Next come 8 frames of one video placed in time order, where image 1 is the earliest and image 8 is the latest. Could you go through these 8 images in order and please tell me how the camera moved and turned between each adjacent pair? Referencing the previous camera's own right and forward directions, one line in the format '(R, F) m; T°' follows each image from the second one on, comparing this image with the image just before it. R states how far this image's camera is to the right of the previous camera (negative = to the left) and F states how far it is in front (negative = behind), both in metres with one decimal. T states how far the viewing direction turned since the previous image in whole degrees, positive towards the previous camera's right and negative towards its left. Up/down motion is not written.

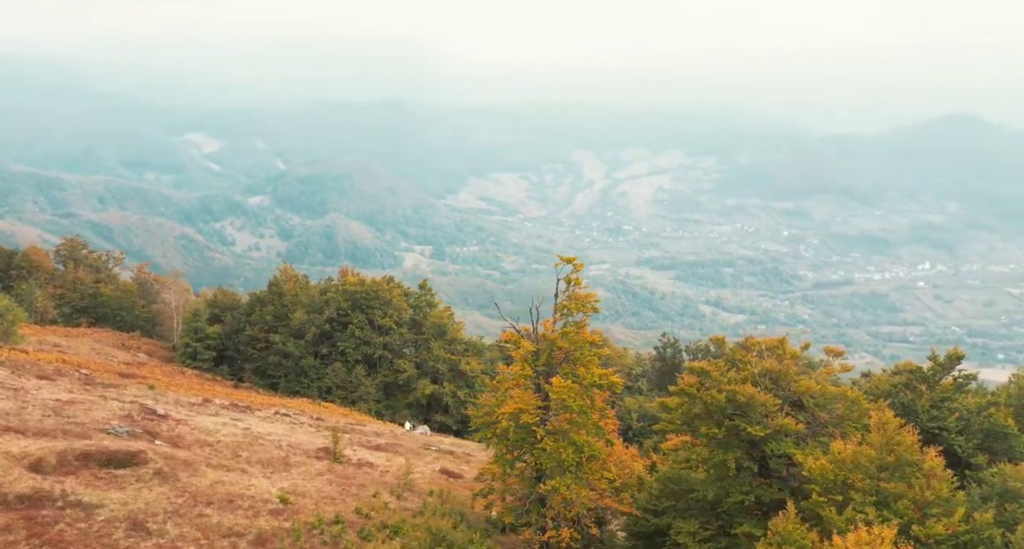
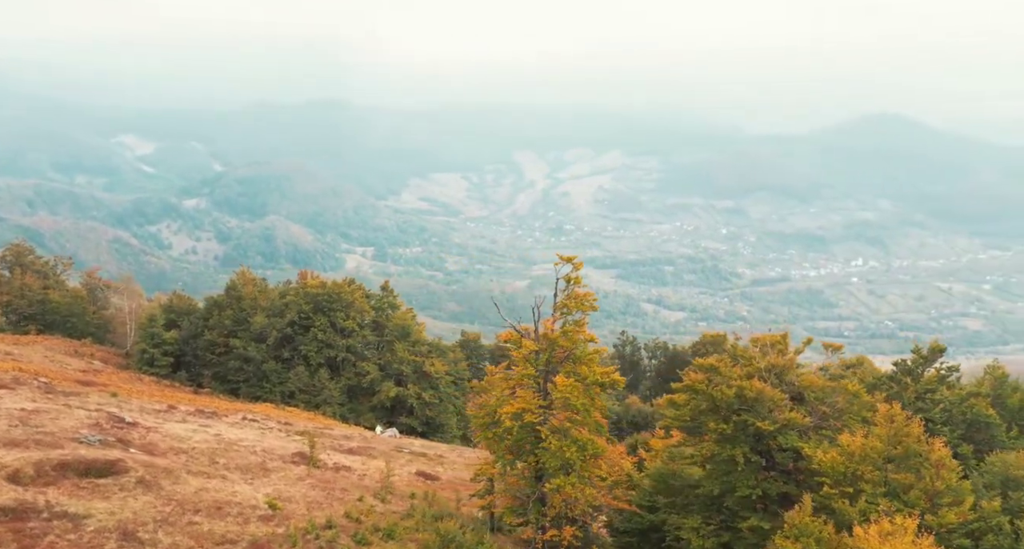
(-1.4, +0.1) m; +3°
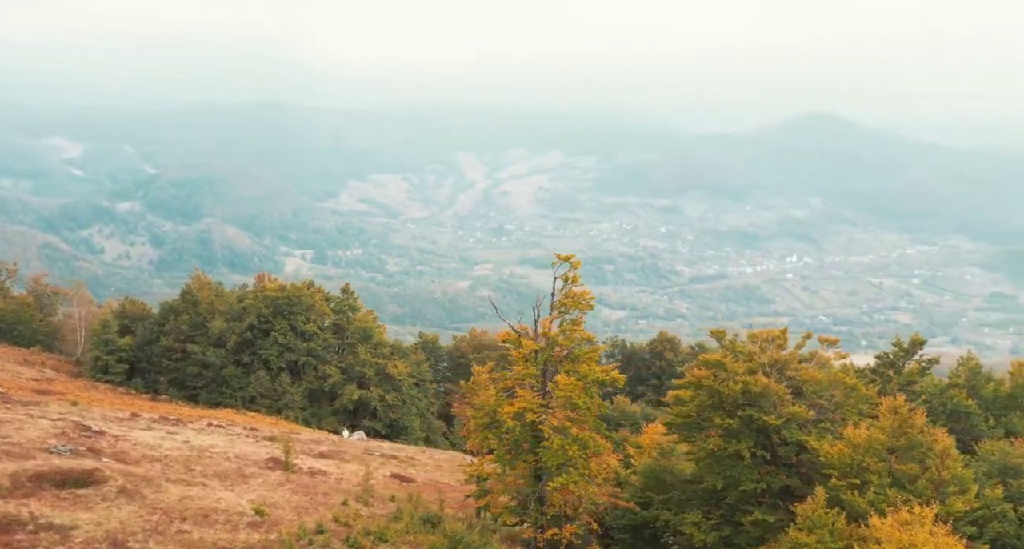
(-1.4, +0.1) m; +3°
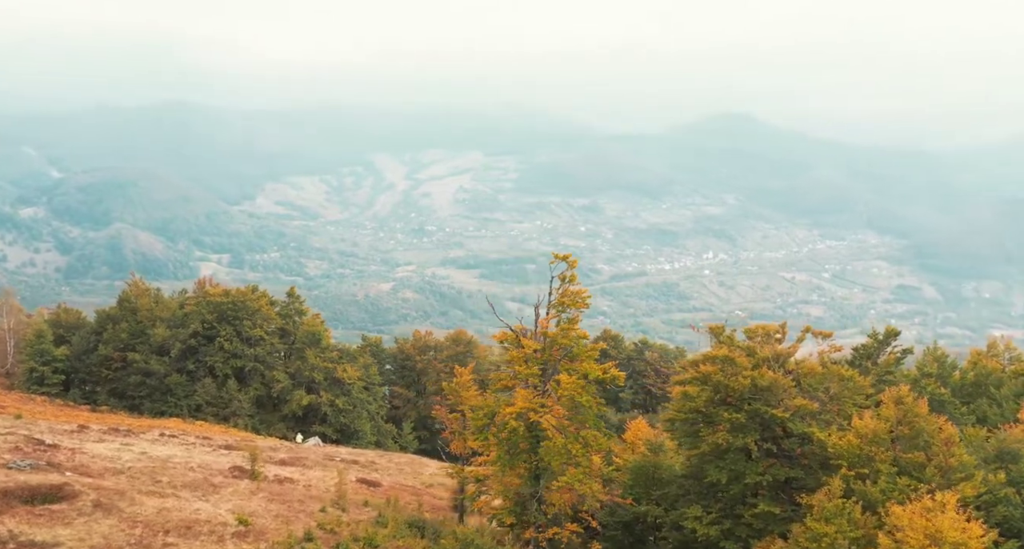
(-1.9, +0.2) m; +4°
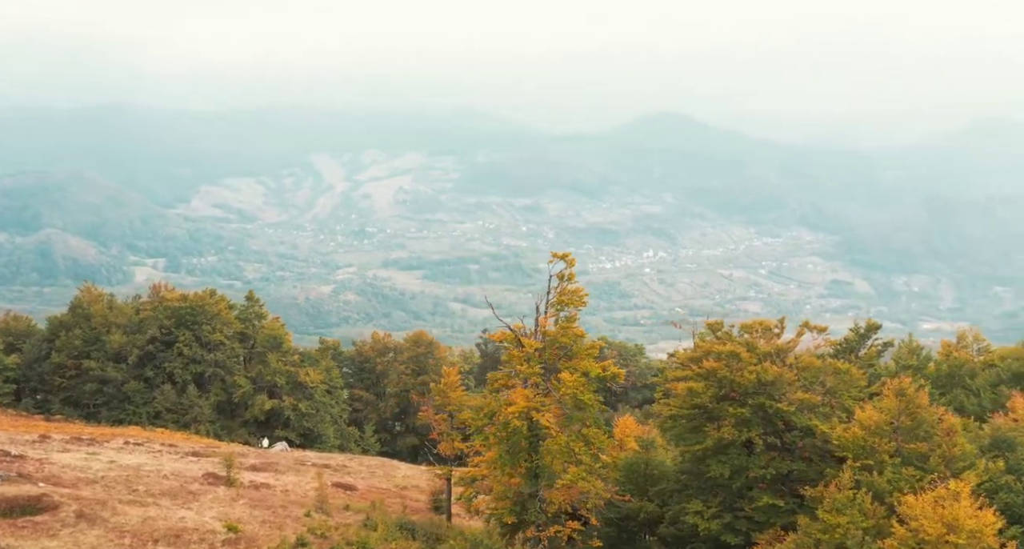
(-1.4, 0.0) m; +3°
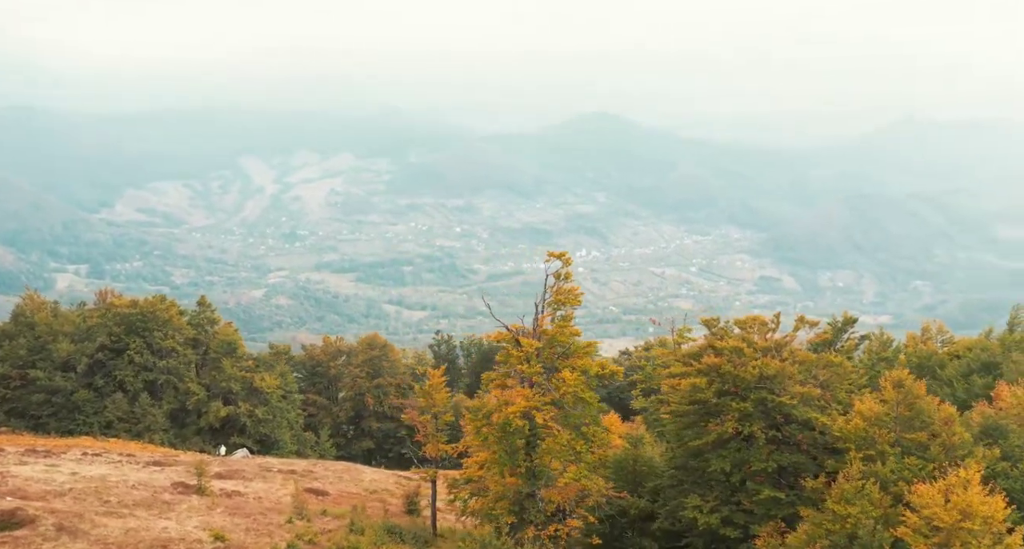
(-1.6, 0.0) m; +3°
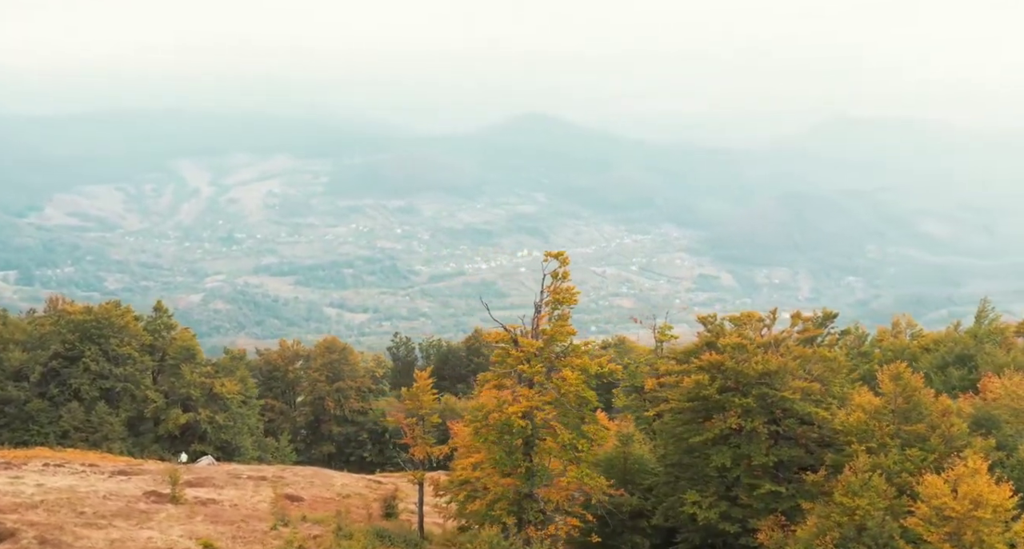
(-1.4, 0.0) m; +3°
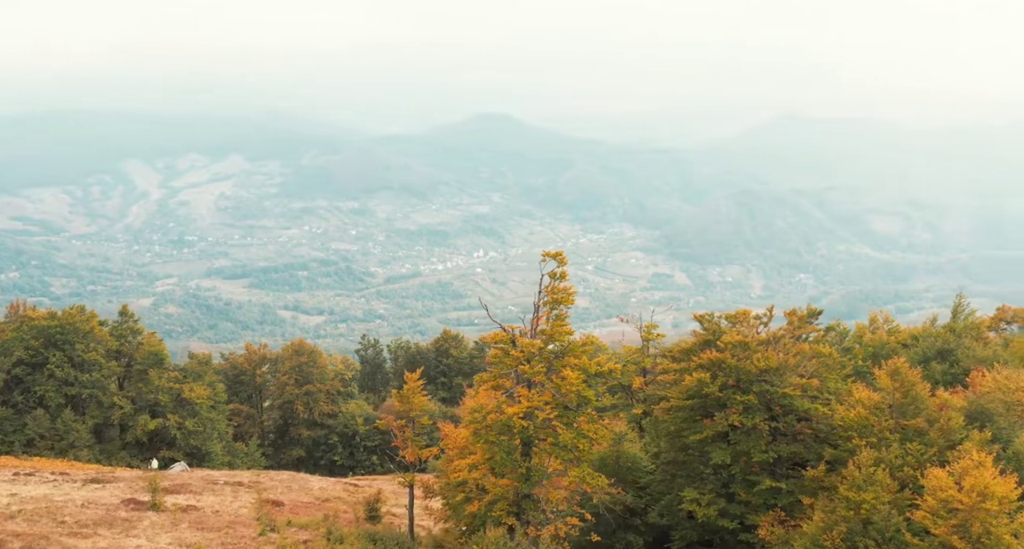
(-1.1, 0.0) m; +2°
